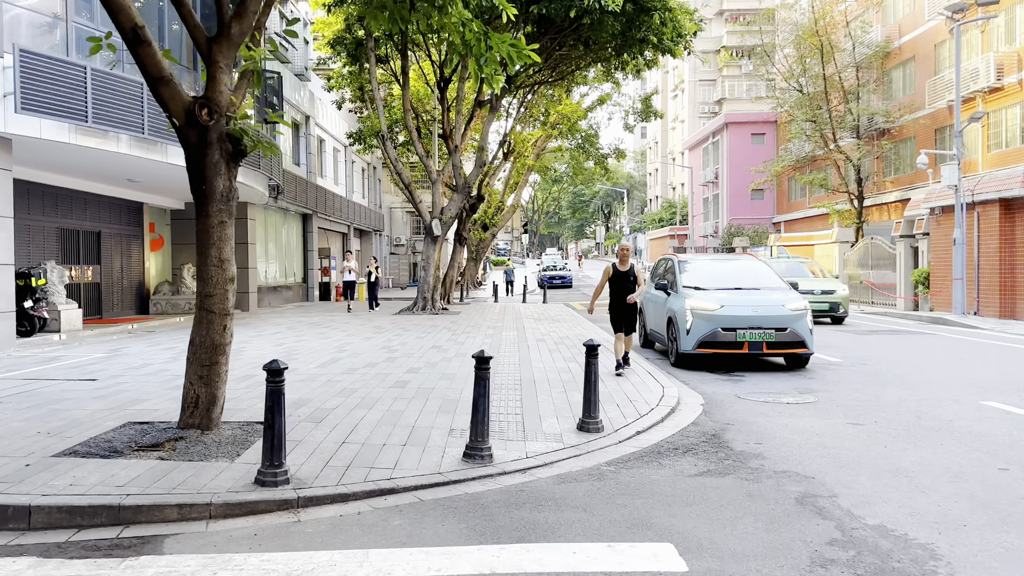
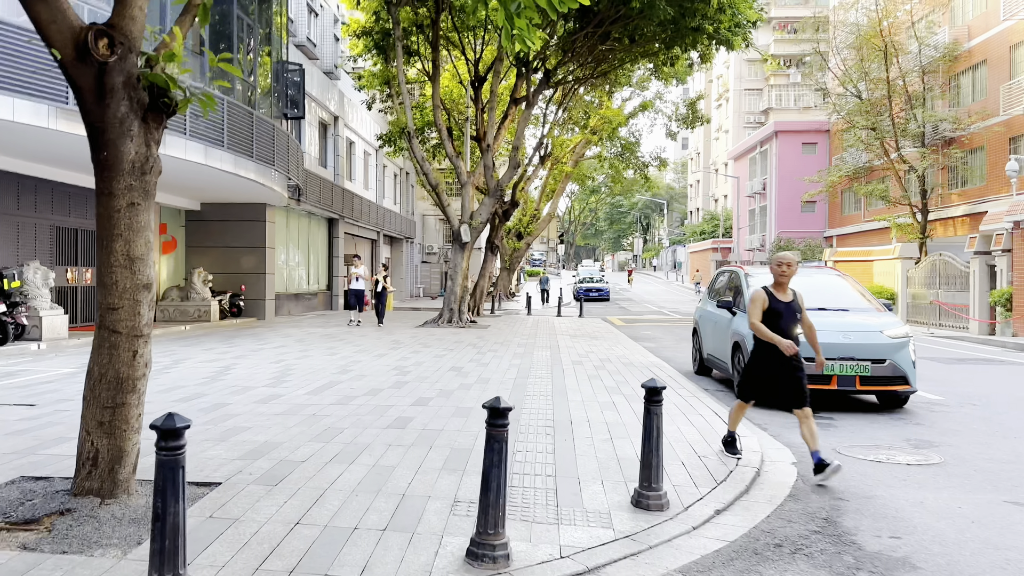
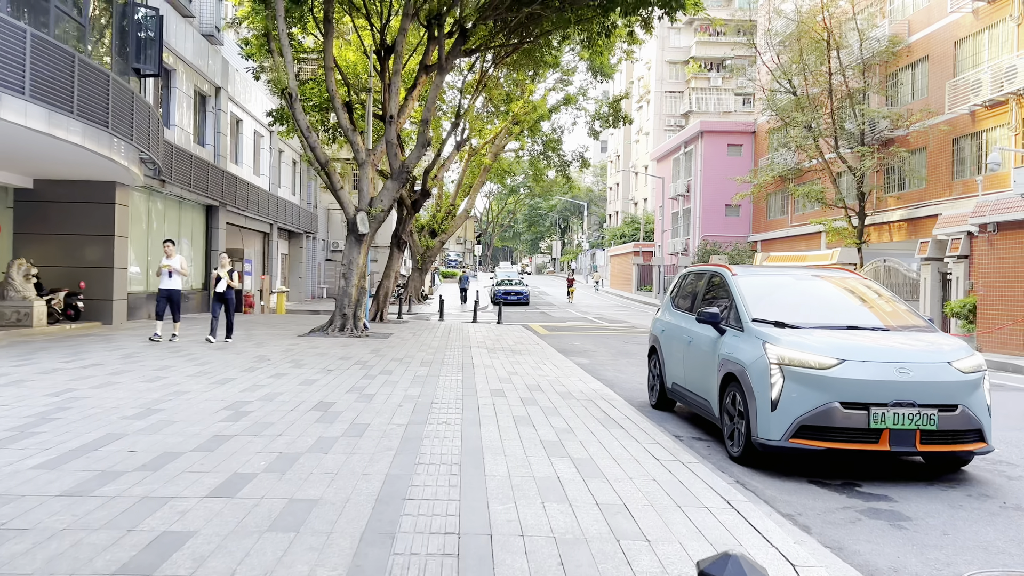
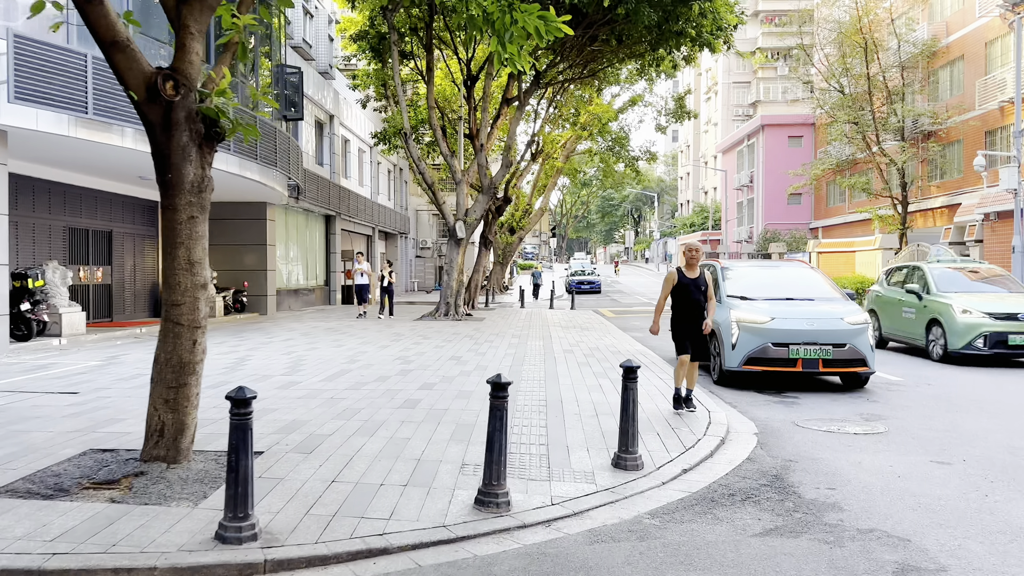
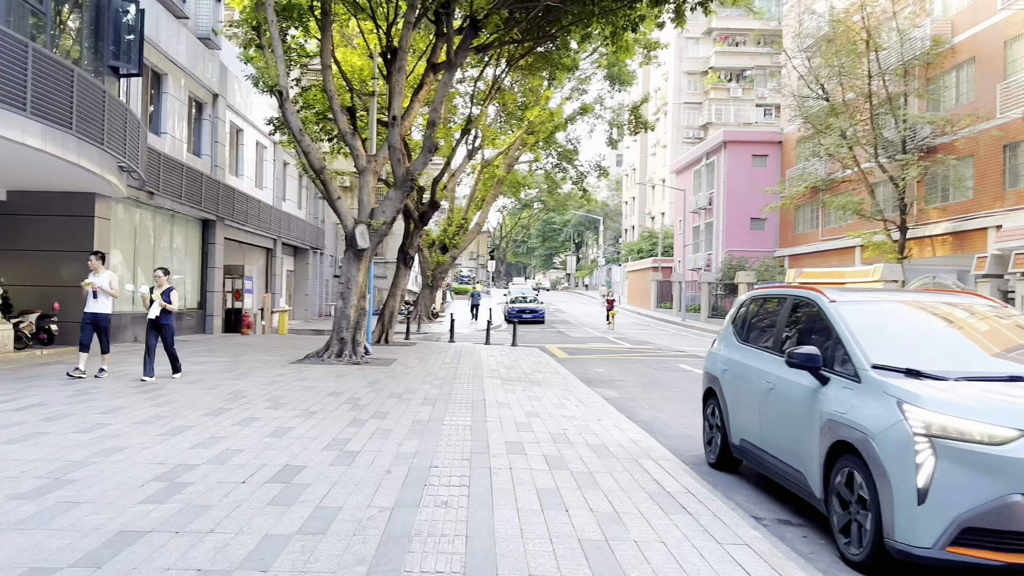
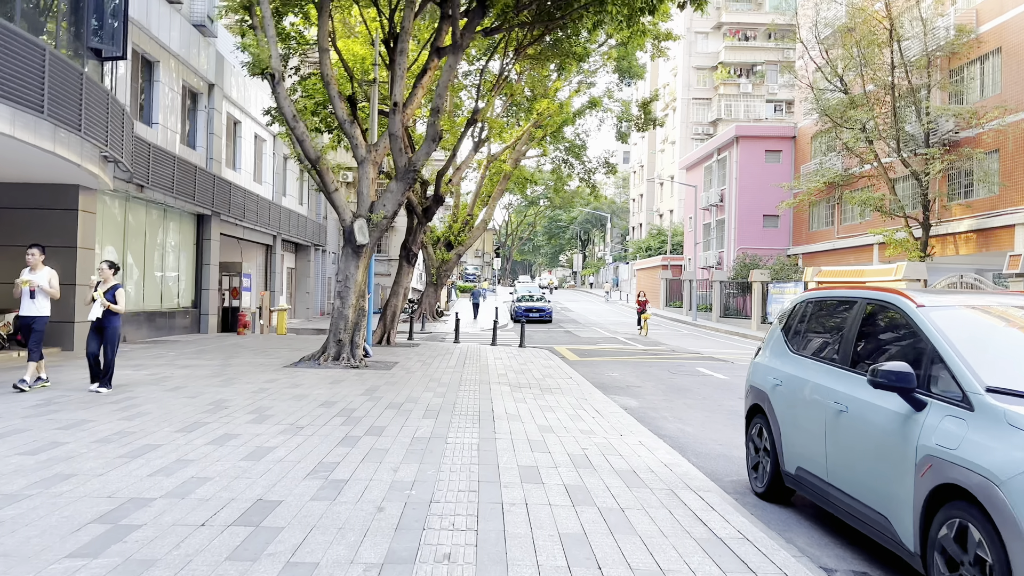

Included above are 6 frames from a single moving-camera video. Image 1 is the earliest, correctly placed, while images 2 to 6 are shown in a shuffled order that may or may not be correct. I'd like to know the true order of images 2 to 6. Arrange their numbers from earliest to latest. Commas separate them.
4, 2, 3, 5, 6
